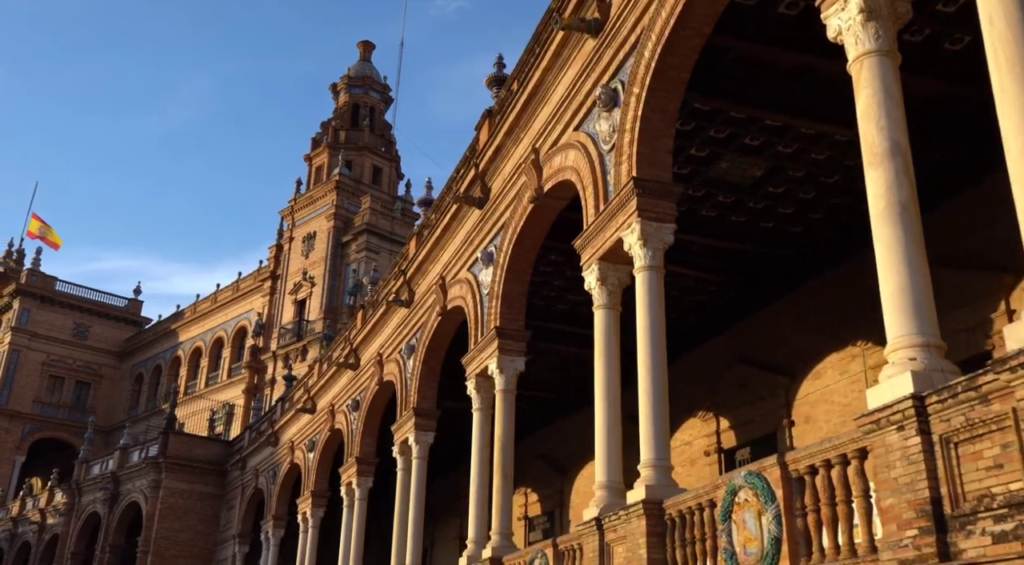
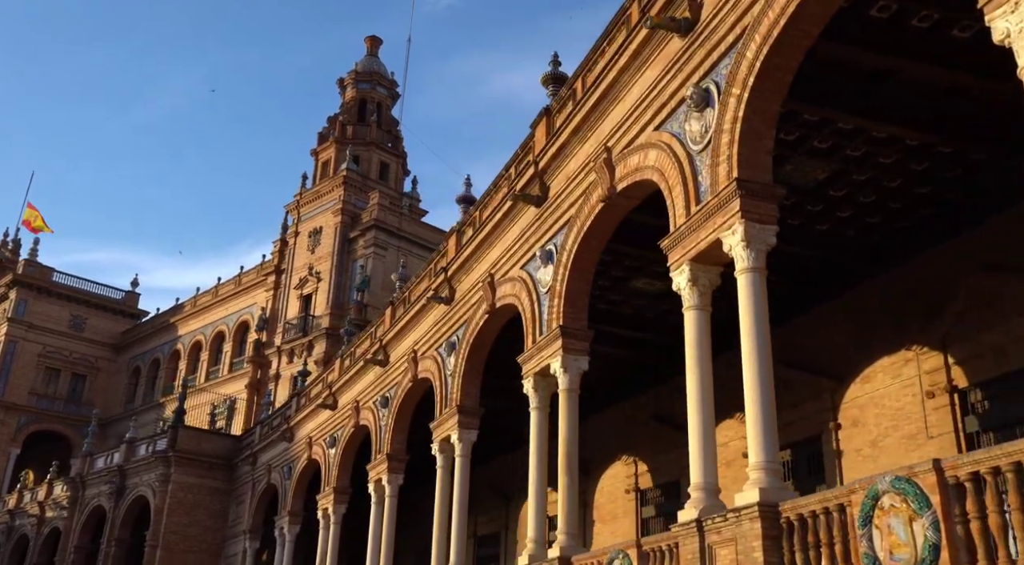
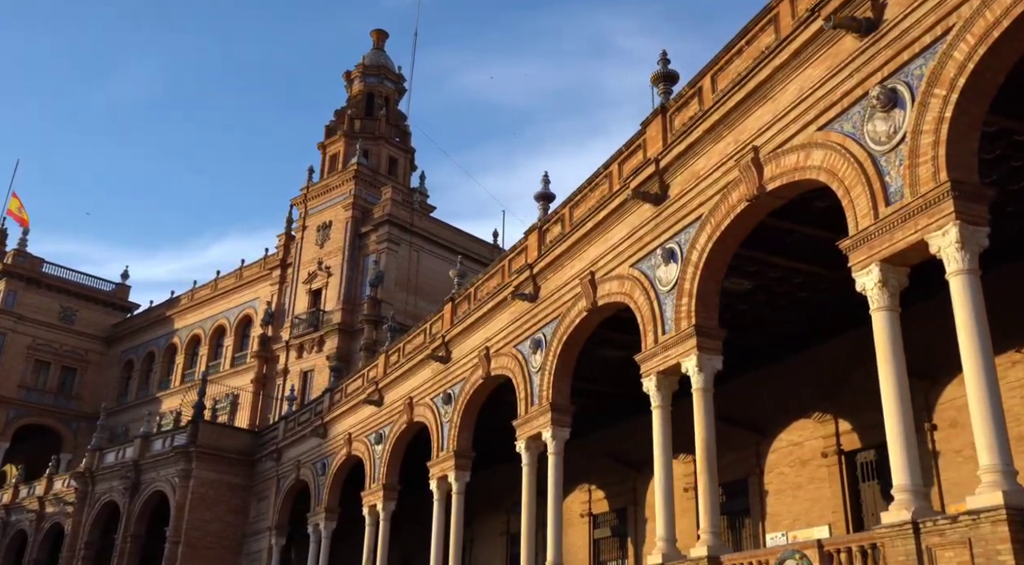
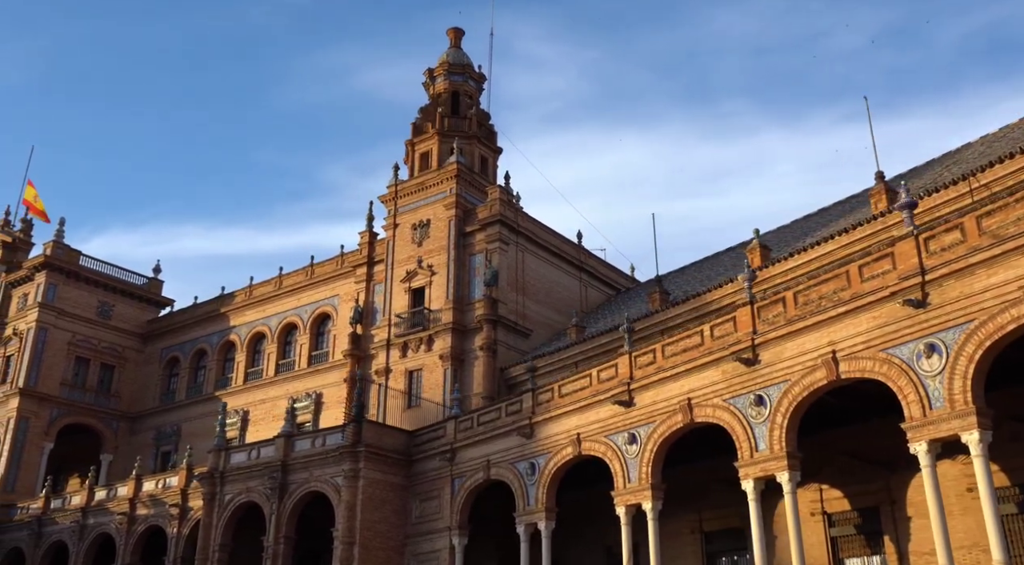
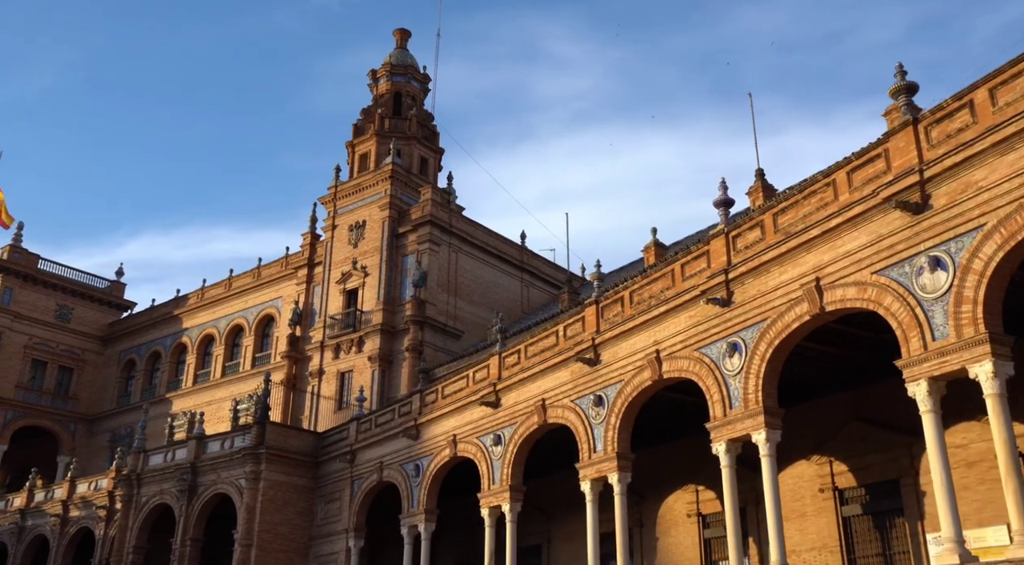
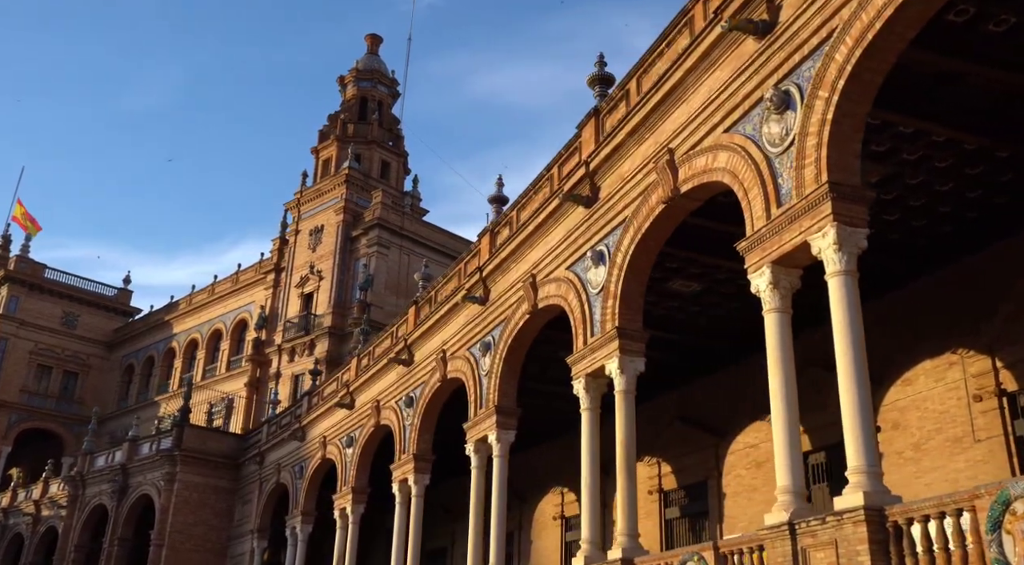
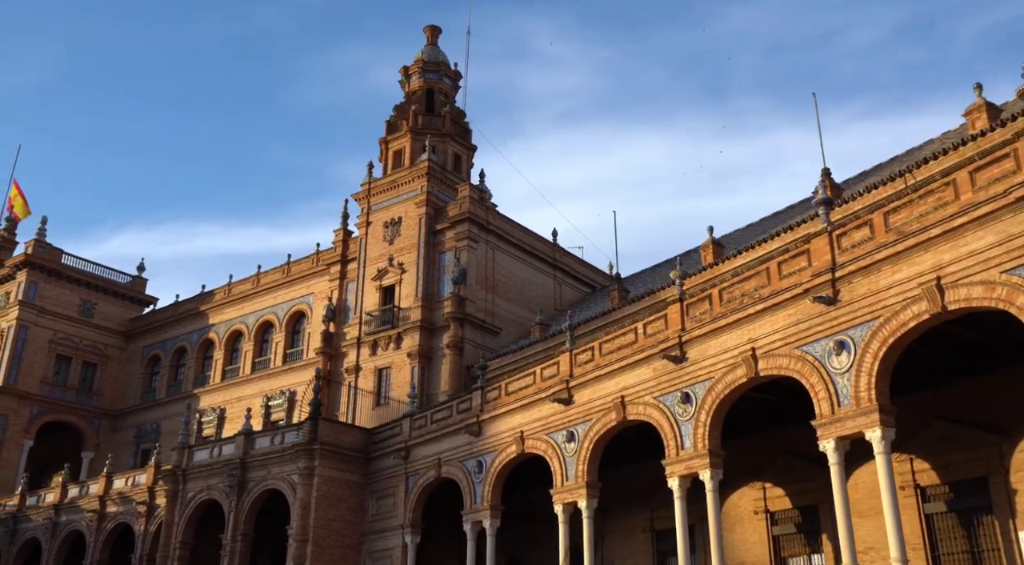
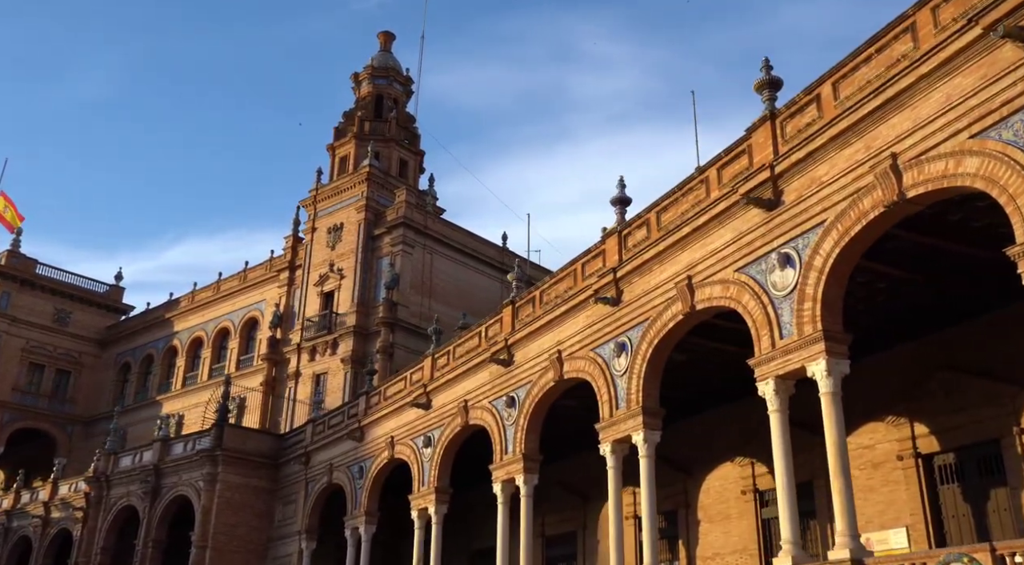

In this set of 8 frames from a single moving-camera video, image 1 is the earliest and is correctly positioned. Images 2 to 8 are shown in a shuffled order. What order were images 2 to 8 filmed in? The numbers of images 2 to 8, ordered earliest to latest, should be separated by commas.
2, 6, 3, 8, 5, 7, 4
